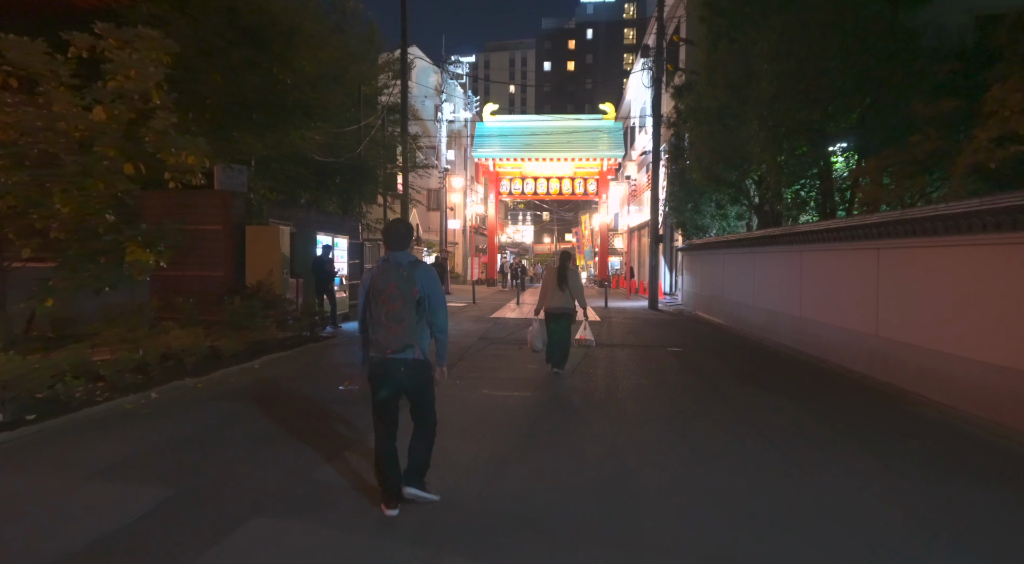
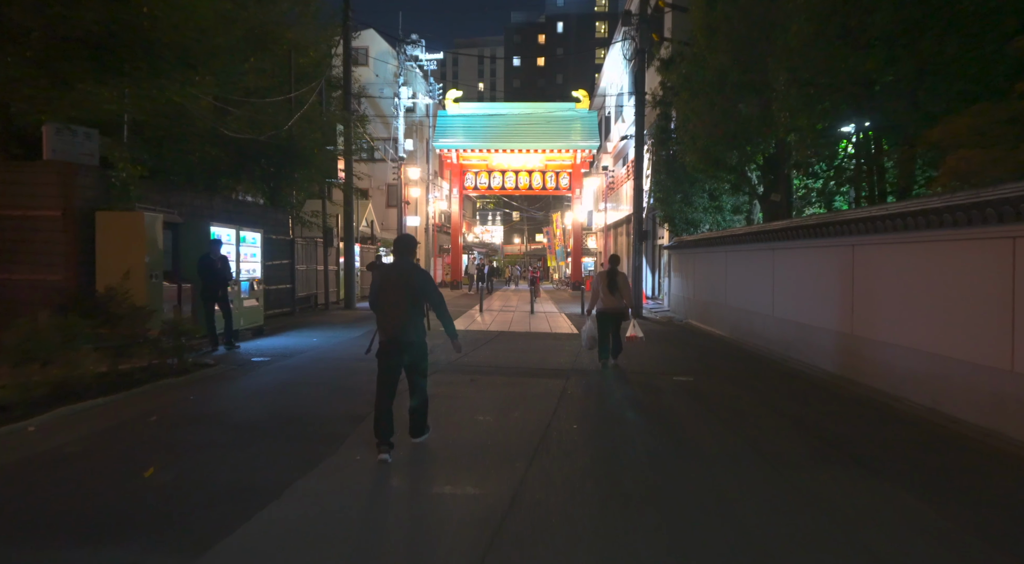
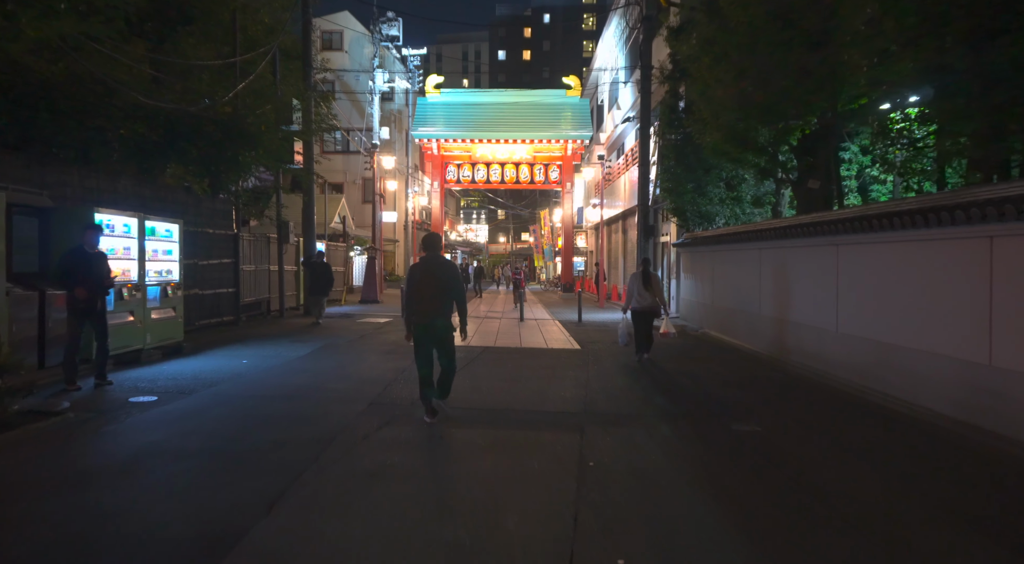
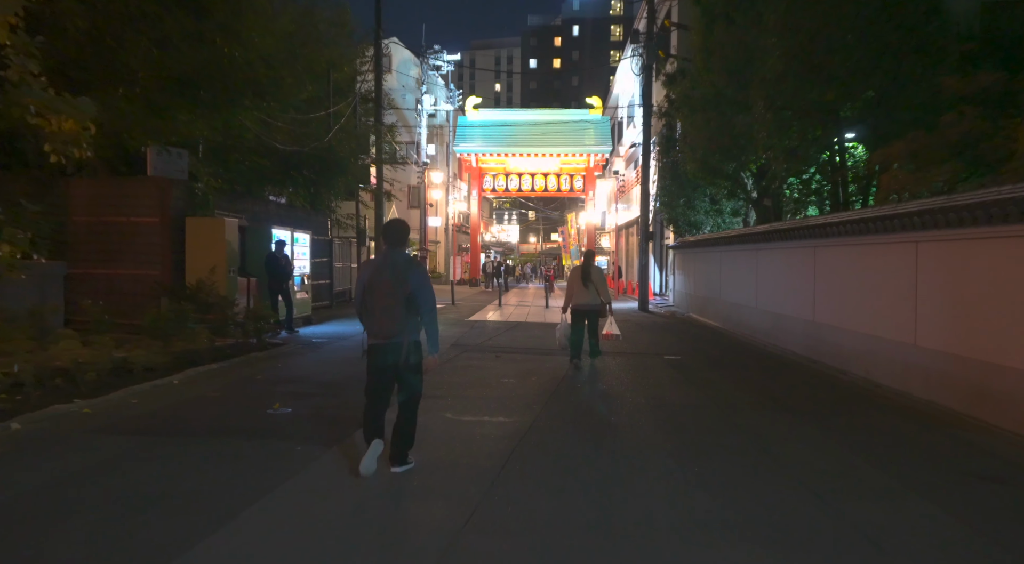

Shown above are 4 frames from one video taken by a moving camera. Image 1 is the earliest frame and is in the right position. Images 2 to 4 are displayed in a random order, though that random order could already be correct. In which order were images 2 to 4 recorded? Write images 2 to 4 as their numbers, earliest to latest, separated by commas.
4, 2, 3
